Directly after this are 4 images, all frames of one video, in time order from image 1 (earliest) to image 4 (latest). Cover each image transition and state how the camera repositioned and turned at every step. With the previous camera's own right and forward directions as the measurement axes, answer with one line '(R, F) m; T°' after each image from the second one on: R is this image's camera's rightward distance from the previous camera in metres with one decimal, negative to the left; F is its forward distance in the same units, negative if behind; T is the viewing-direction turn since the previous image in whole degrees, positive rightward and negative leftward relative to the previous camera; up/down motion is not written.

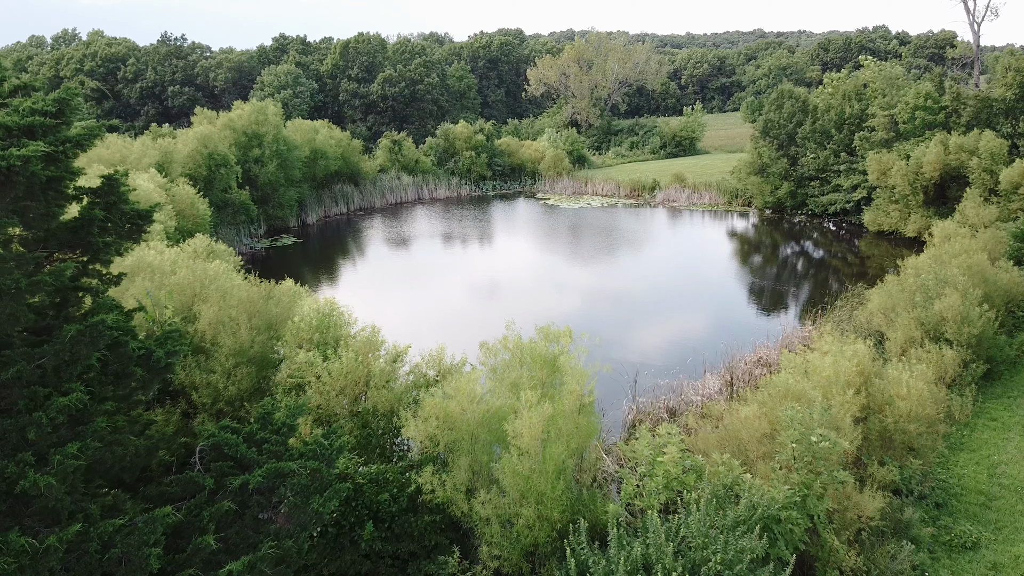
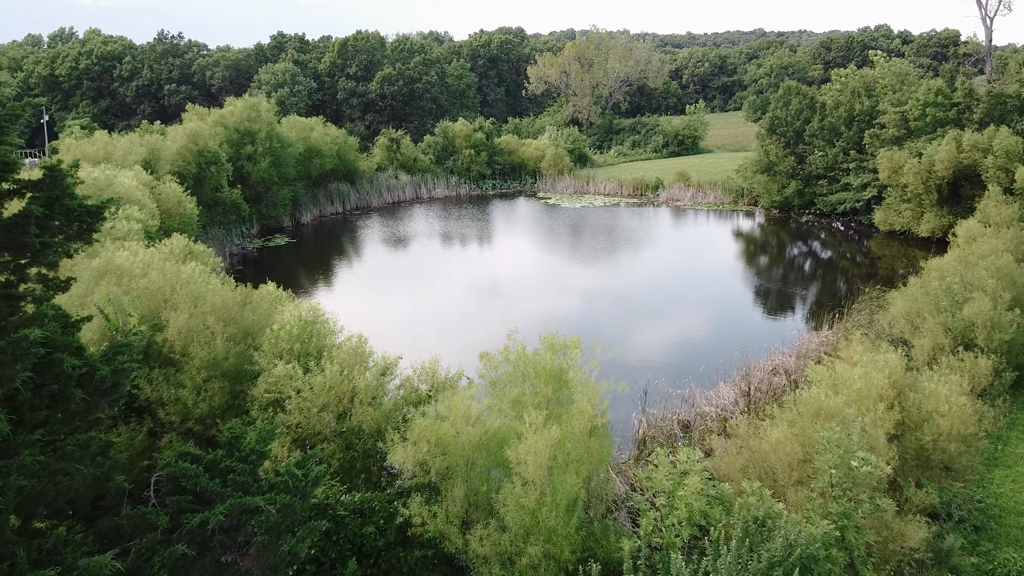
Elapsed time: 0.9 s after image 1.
(0.0, +0.7) m; 0°
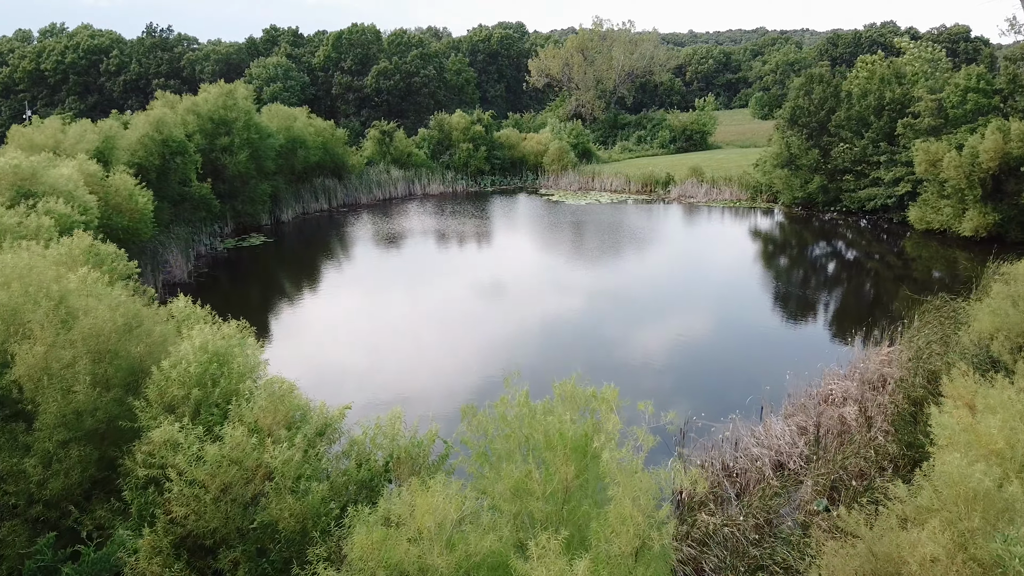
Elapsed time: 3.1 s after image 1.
(0.0, +2.1) m; 0°
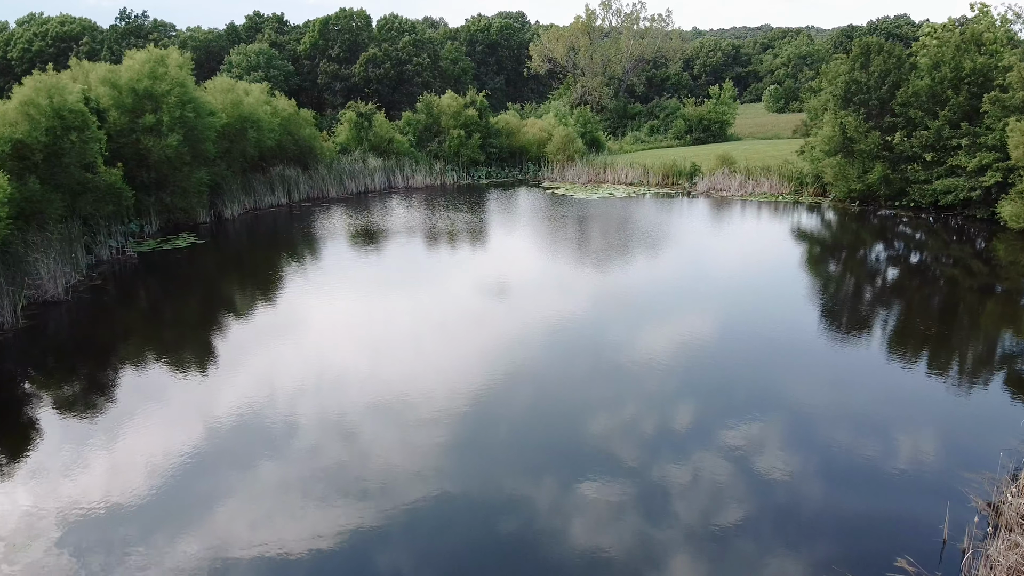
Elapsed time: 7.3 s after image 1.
(+0.1, +4.2) m; 0°
